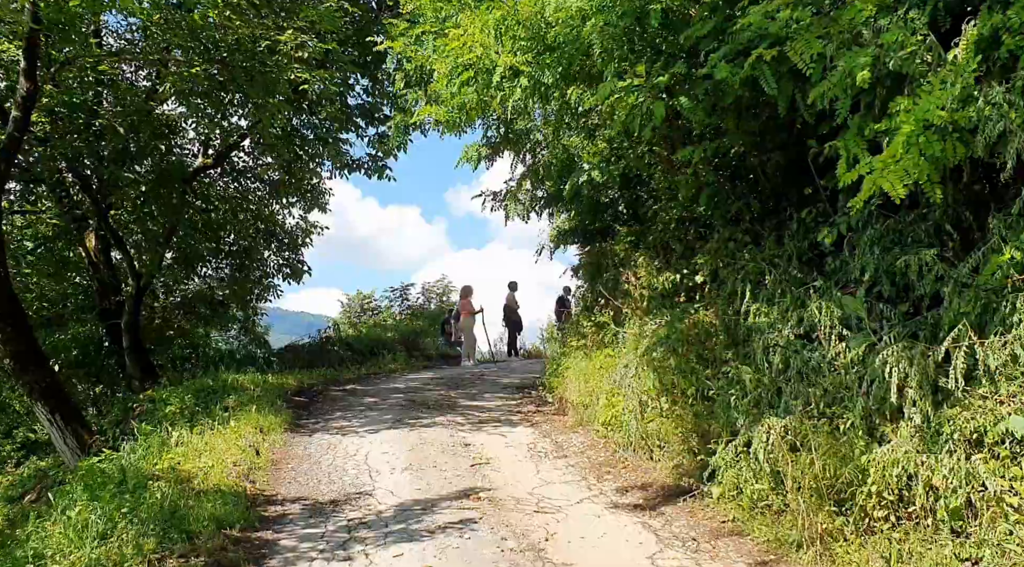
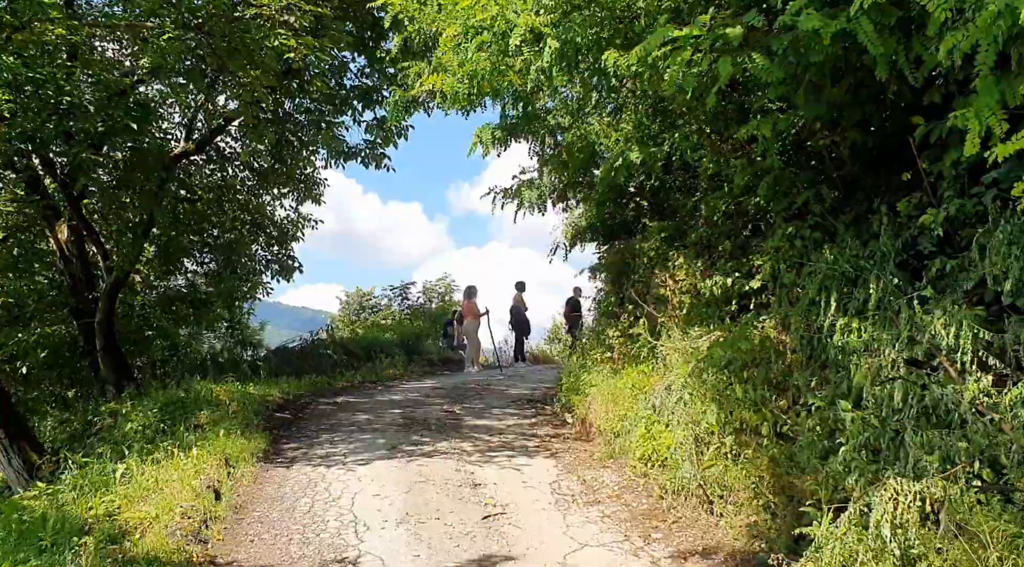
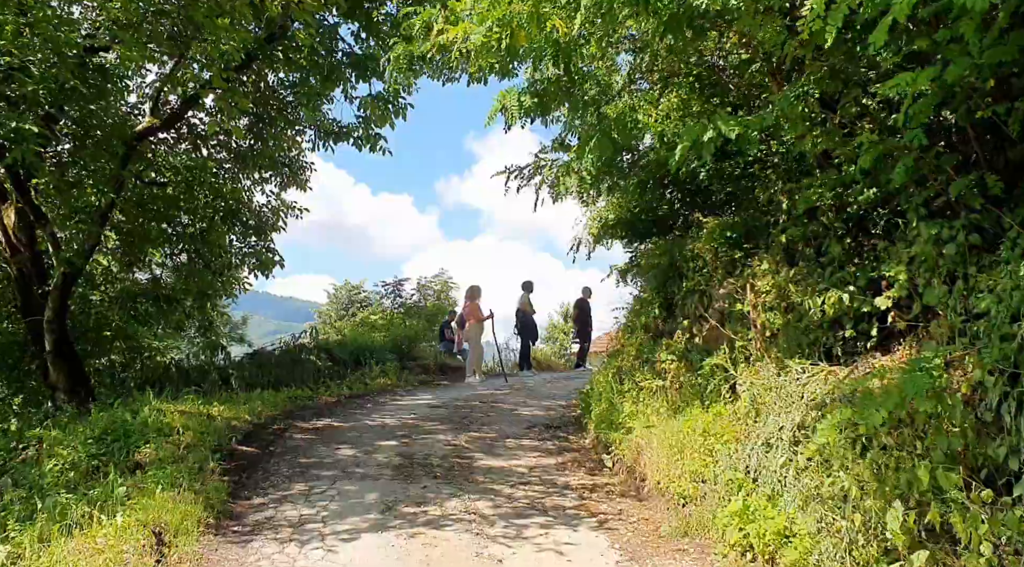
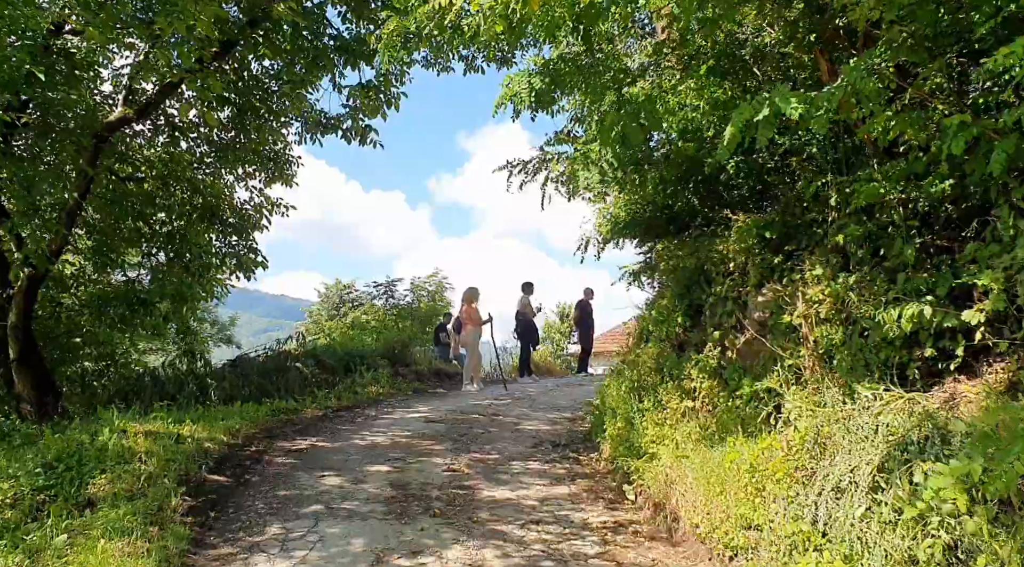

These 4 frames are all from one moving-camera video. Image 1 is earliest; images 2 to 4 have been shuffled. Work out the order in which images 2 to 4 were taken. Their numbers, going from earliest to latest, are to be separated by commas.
2, 3, 4
